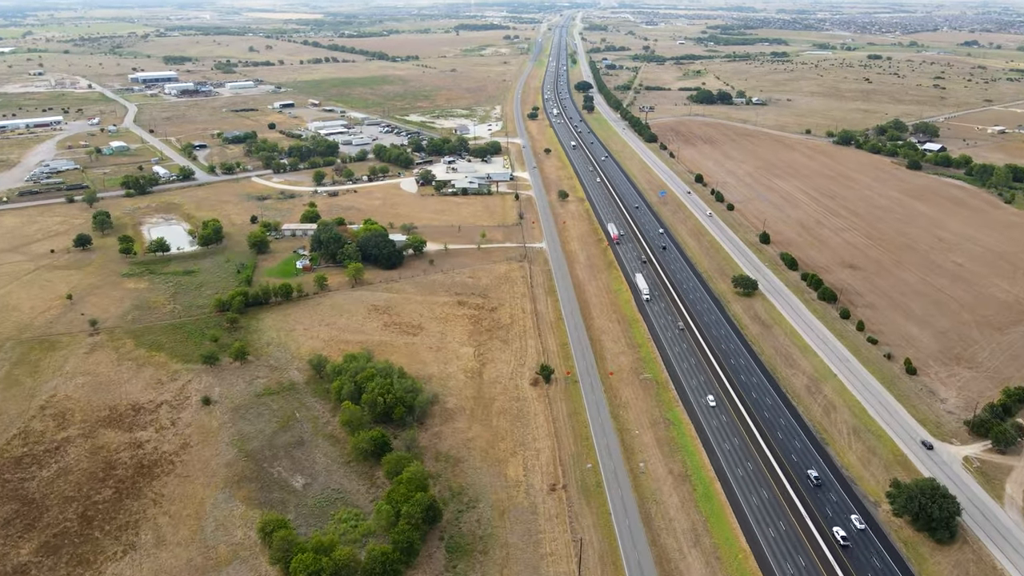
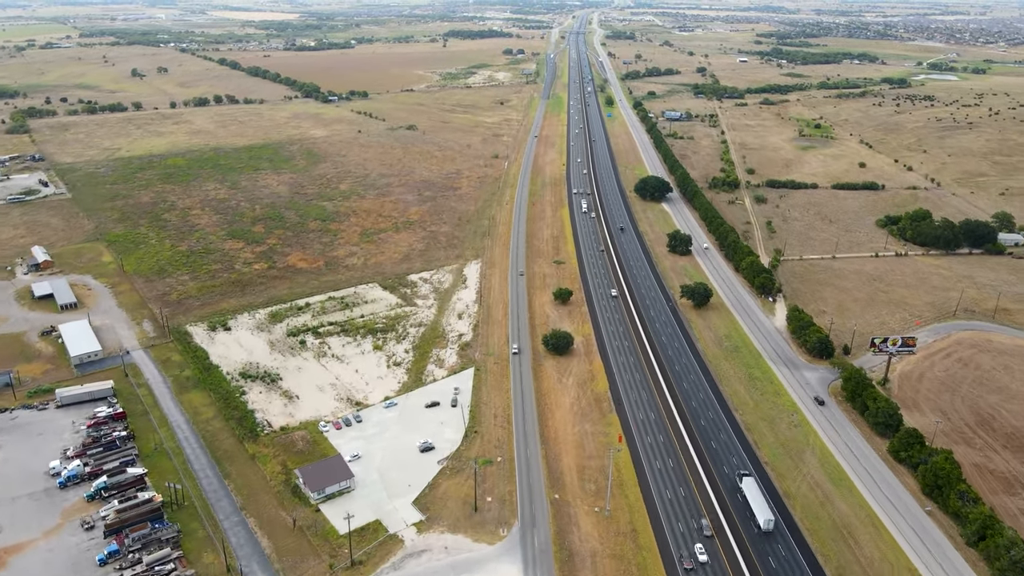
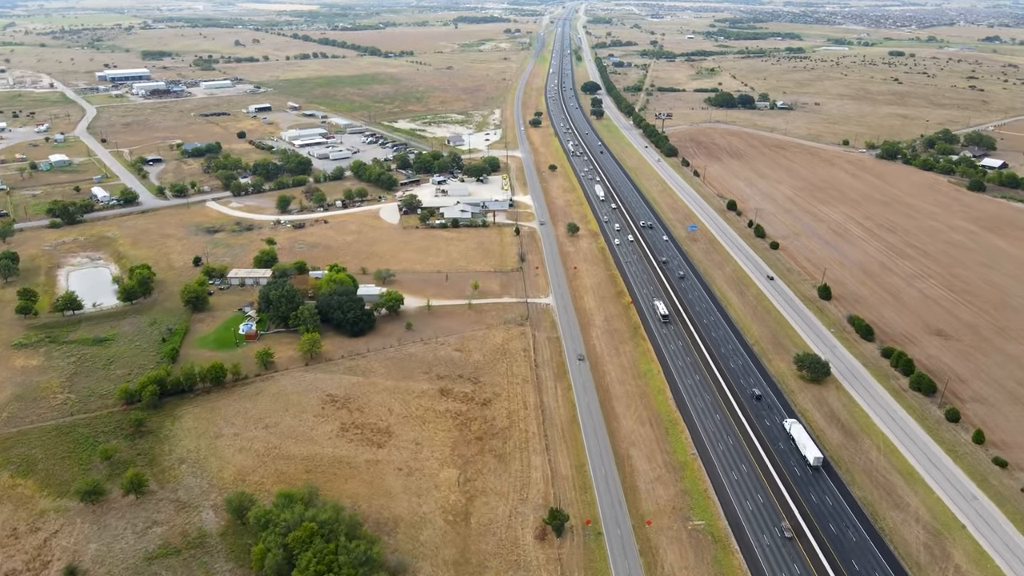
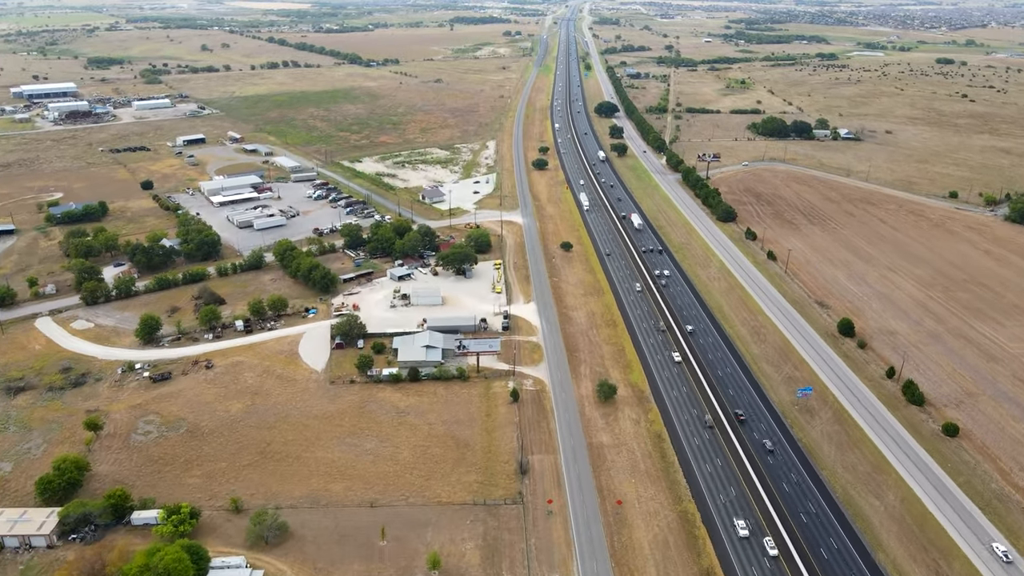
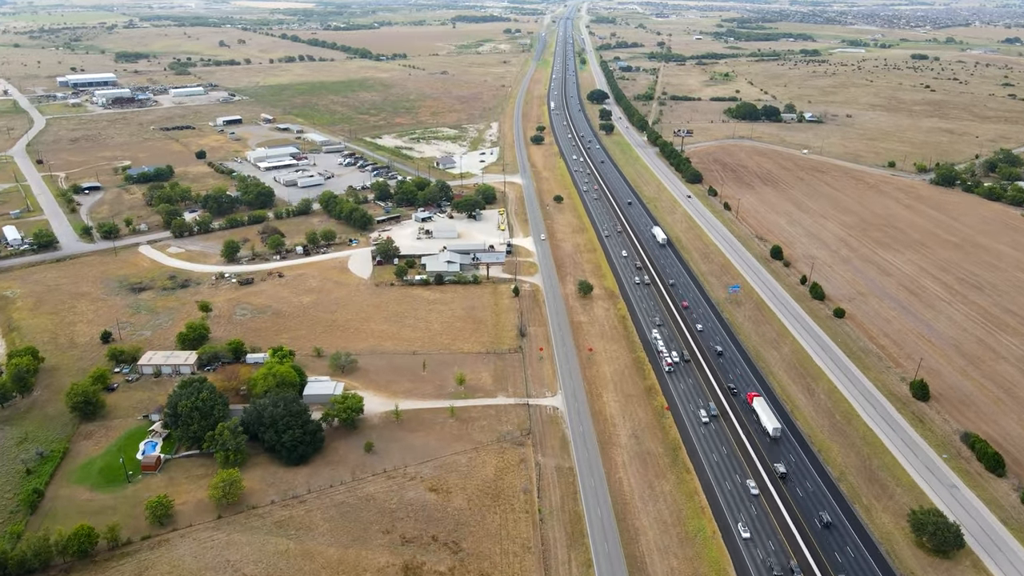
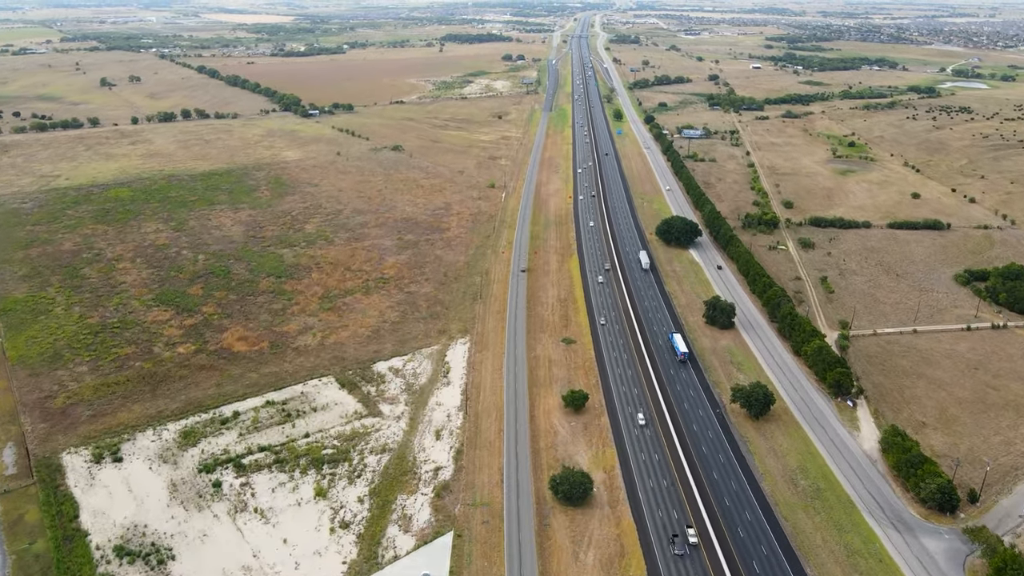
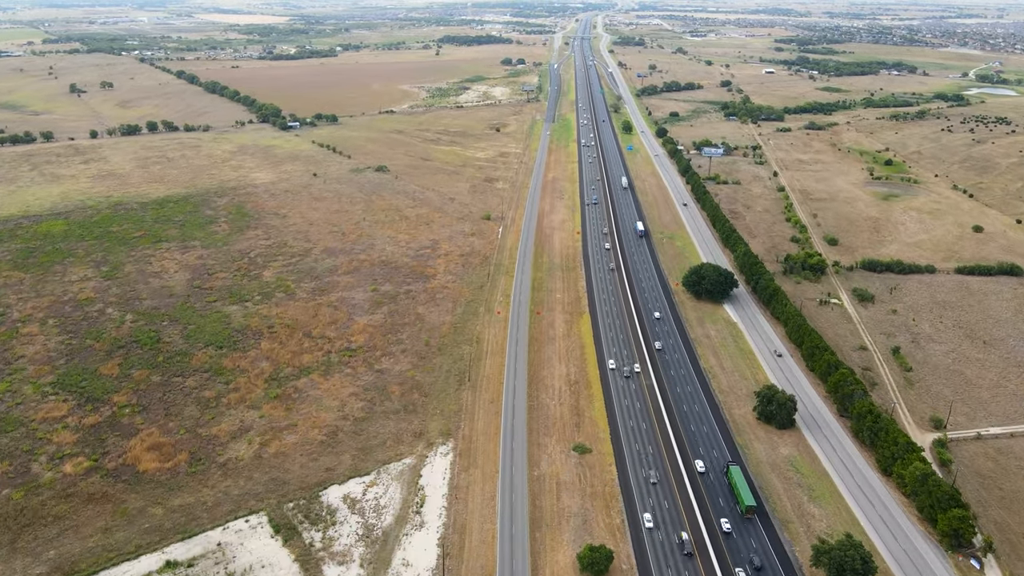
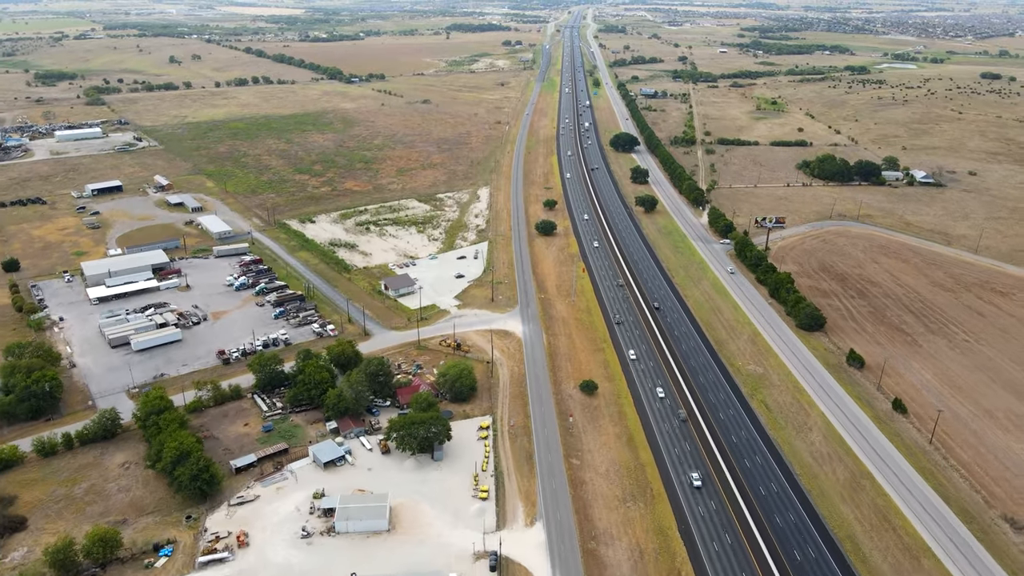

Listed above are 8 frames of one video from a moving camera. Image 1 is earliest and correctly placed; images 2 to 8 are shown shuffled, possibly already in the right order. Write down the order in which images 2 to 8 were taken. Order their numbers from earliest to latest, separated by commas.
3, 5, 4, 8, 2, 6, 7
